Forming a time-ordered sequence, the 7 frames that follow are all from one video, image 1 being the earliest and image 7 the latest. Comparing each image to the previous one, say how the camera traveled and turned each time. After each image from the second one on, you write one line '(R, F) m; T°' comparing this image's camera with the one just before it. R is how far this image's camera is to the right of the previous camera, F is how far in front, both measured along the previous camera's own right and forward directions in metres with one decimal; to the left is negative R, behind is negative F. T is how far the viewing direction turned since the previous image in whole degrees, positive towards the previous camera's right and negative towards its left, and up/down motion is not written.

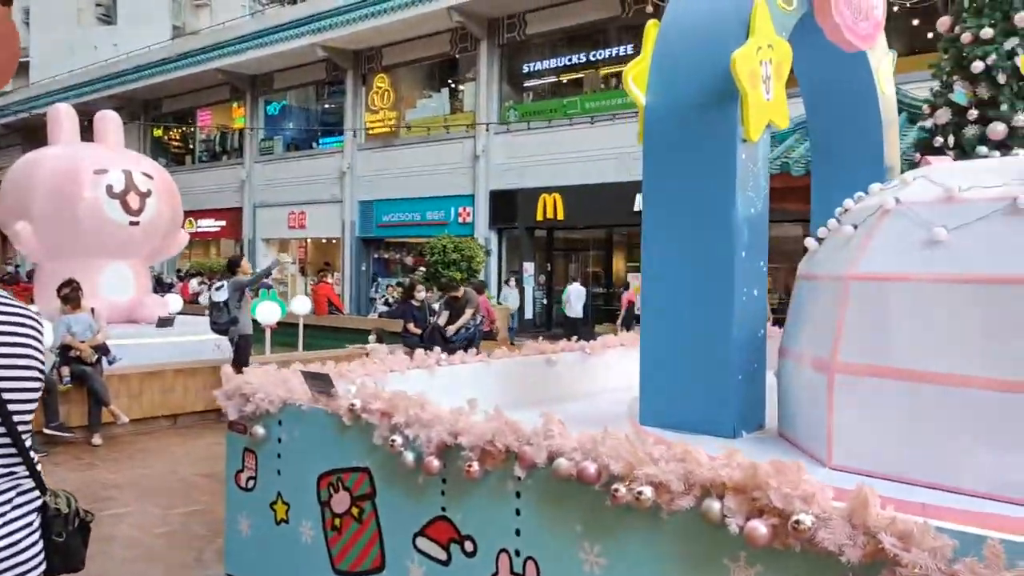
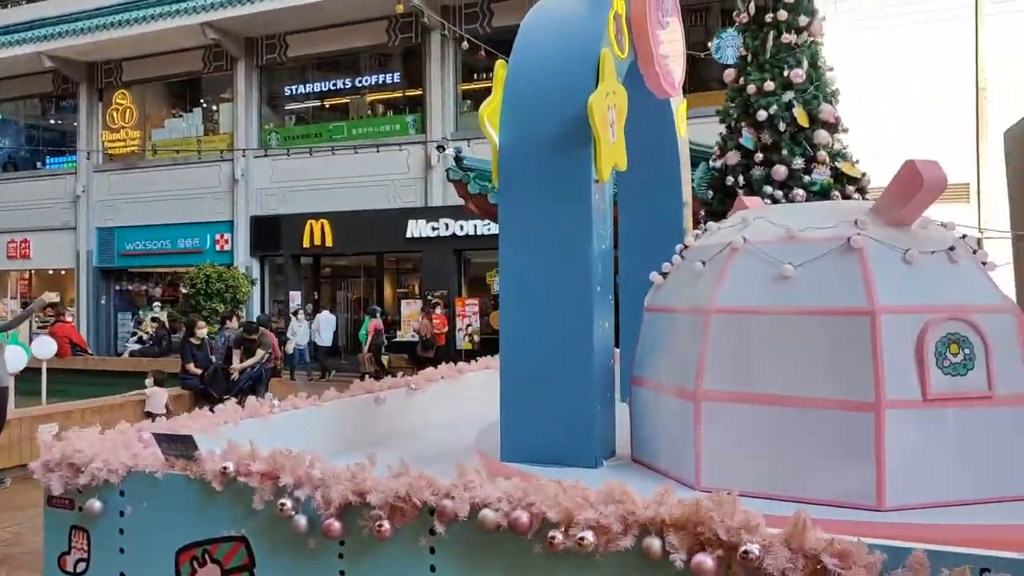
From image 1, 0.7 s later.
(-0.4, +0.1) m; +17°
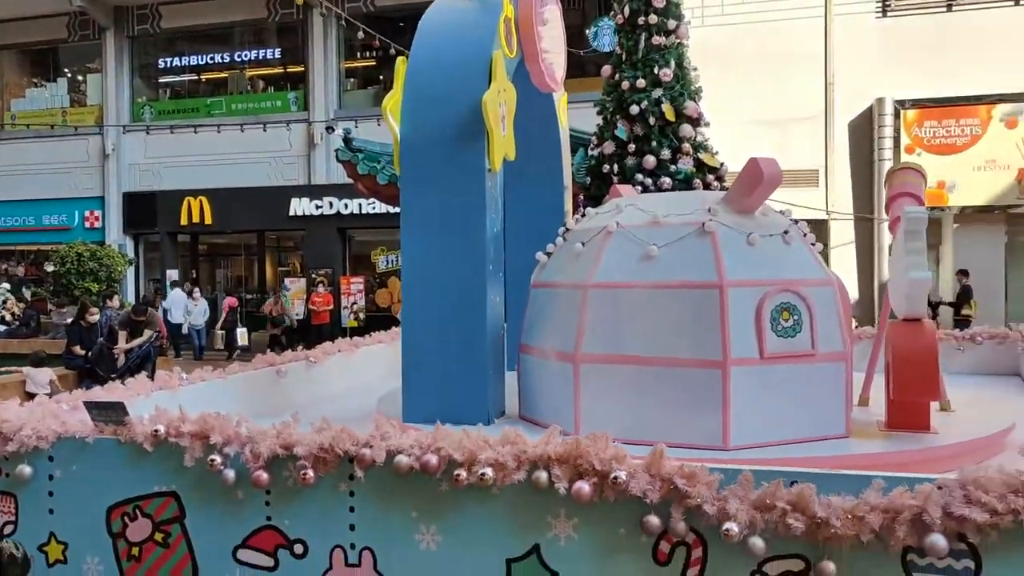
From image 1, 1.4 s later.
(-0.1, -0.4) m; +8°
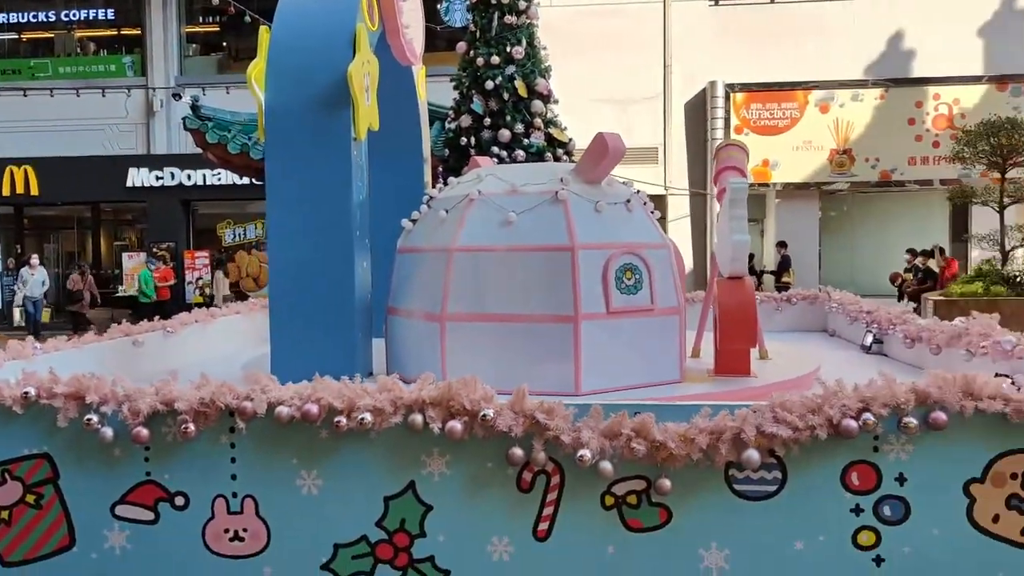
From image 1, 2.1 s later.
(-0.1, -0.2) m; +10°
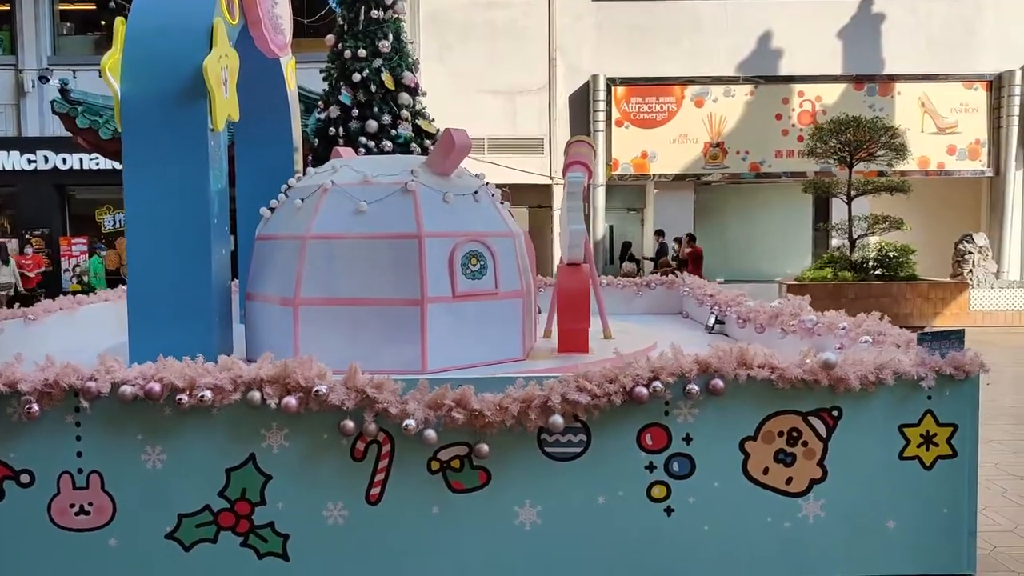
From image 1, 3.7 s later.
(+0.2, -0.3) m; +6°
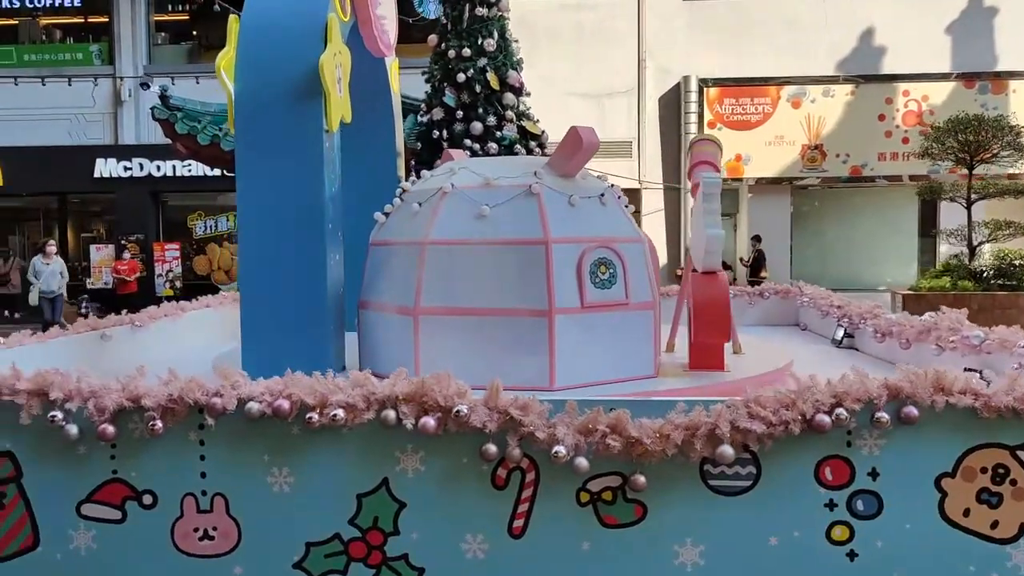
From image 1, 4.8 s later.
(-0.3, +0.3) m; -5°
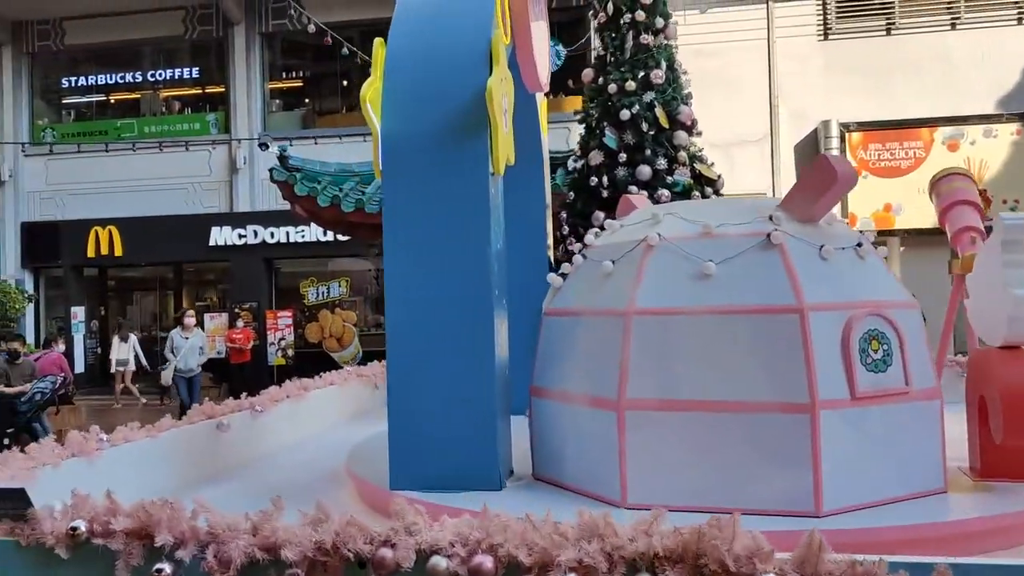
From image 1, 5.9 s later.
(-0.4, +0.8) m; -6°
